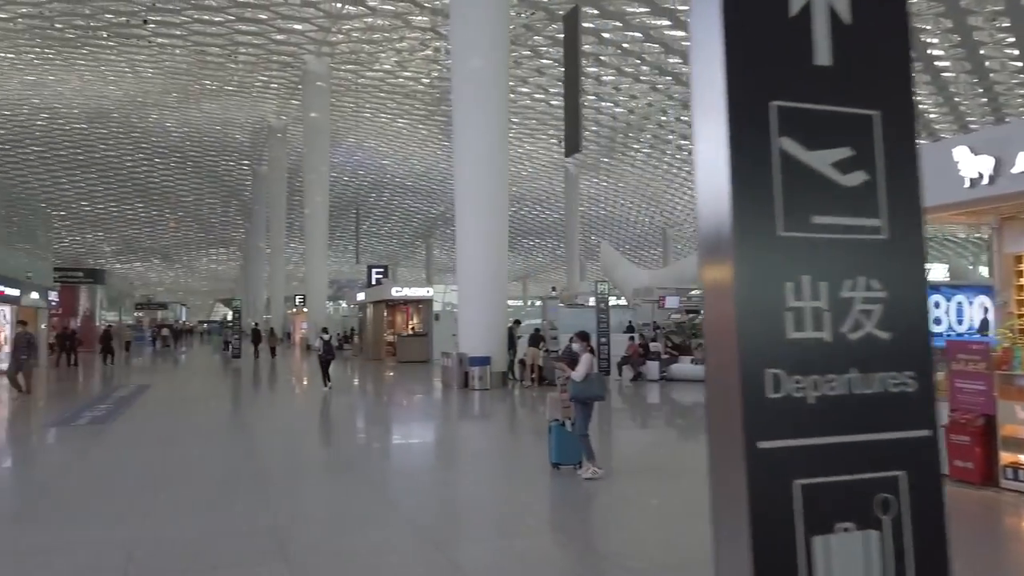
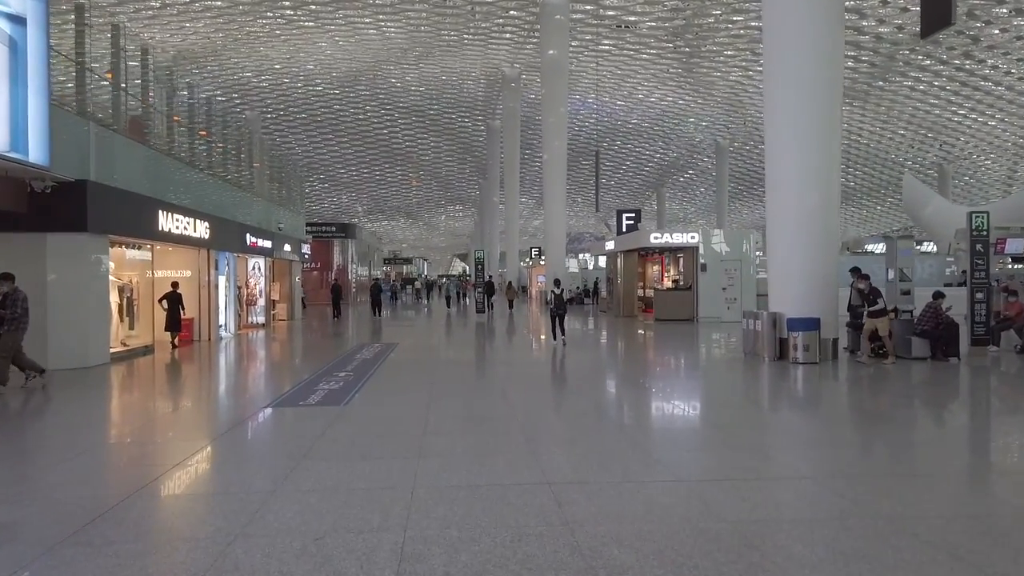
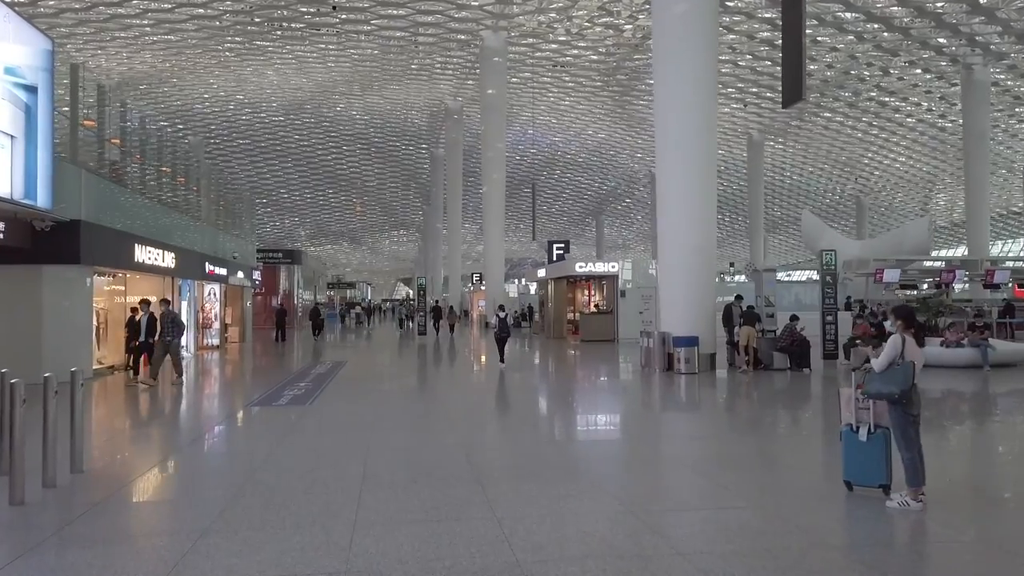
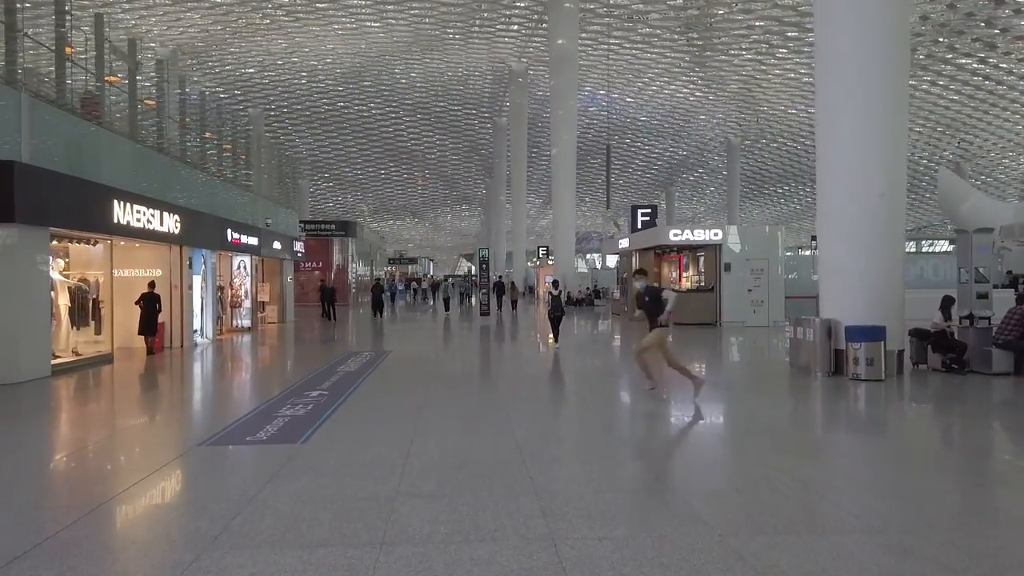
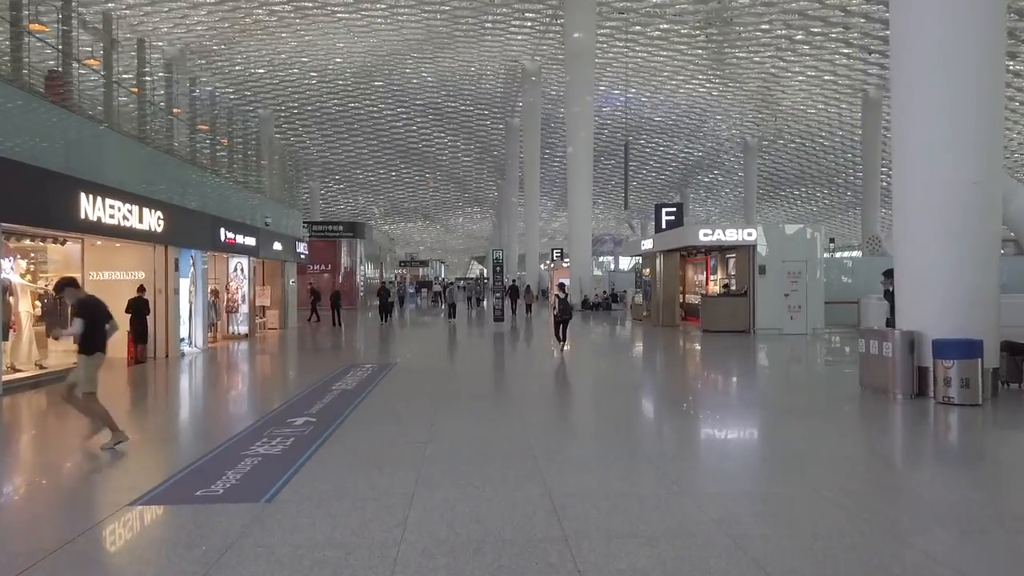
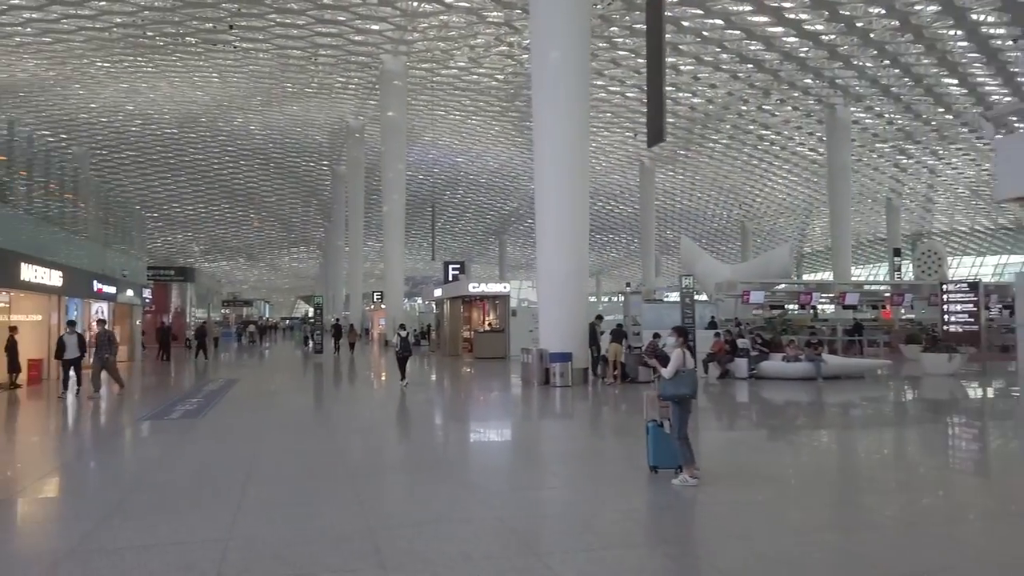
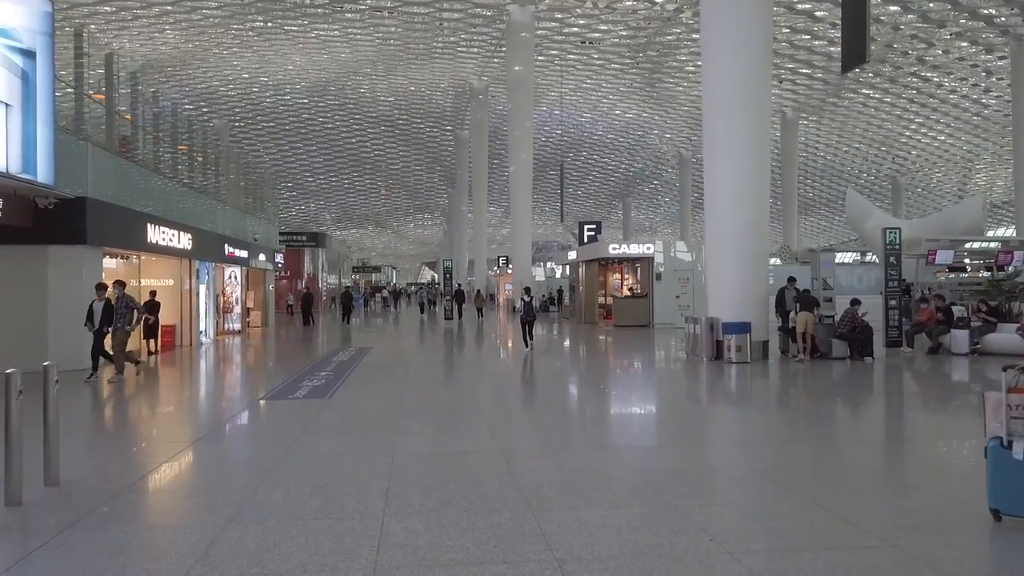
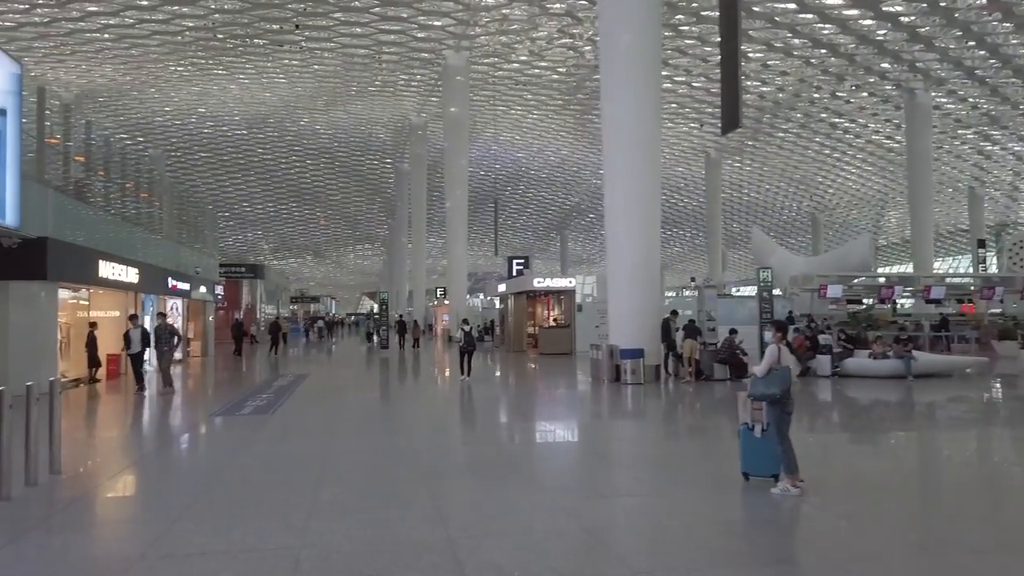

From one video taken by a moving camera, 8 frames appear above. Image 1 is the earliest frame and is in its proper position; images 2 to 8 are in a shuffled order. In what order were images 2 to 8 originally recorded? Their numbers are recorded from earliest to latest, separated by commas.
6, 8, 3, 7, 2, 4, 5
